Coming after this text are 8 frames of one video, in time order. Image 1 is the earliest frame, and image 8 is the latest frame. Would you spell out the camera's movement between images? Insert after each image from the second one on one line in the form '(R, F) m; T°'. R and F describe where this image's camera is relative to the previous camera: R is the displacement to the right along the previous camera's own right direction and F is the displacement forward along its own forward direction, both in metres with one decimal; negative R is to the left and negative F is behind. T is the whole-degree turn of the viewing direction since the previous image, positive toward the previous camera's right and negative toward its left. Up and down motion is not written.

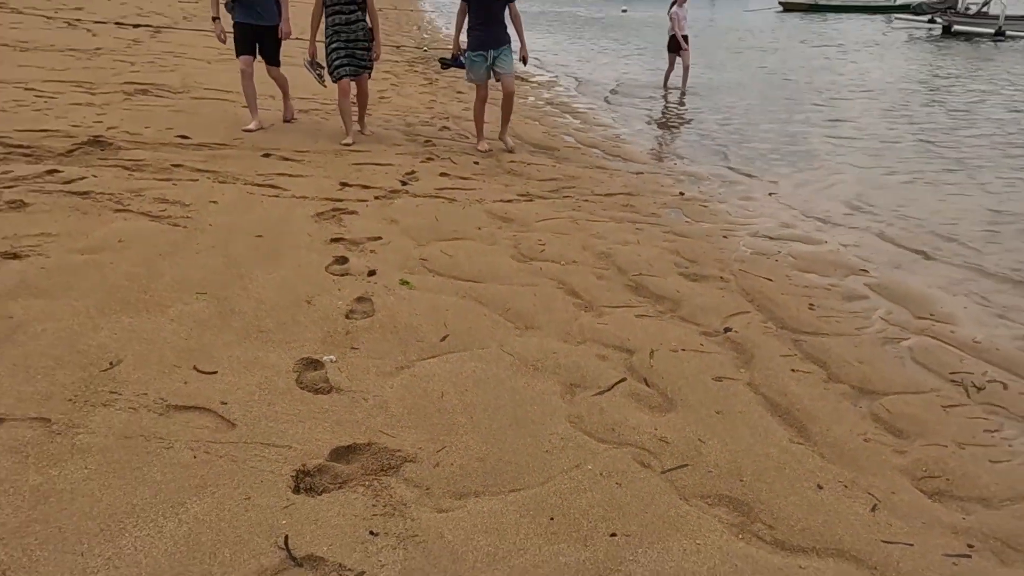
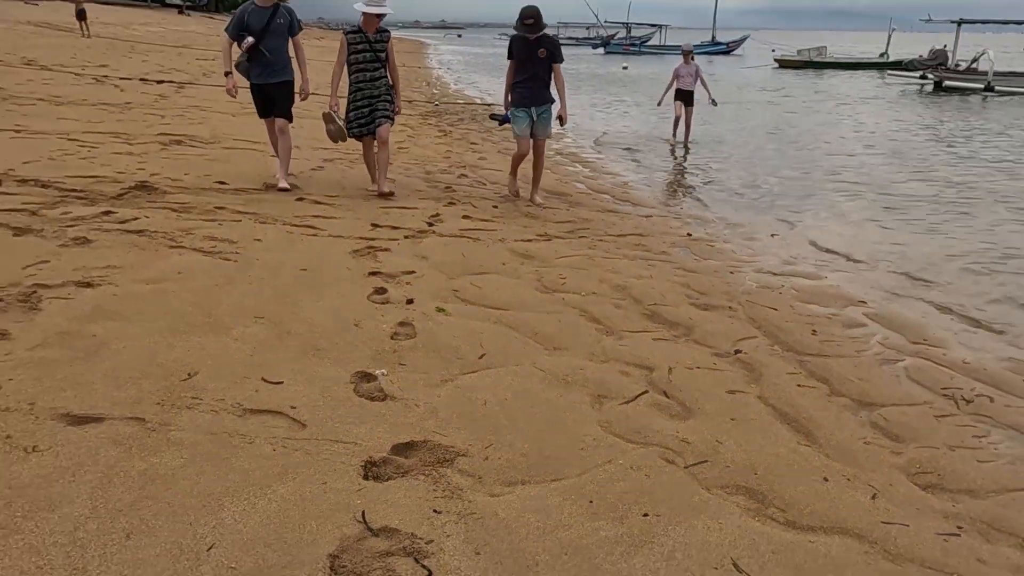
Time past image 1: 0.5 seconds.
(-0.1, -0.3) m; 0°
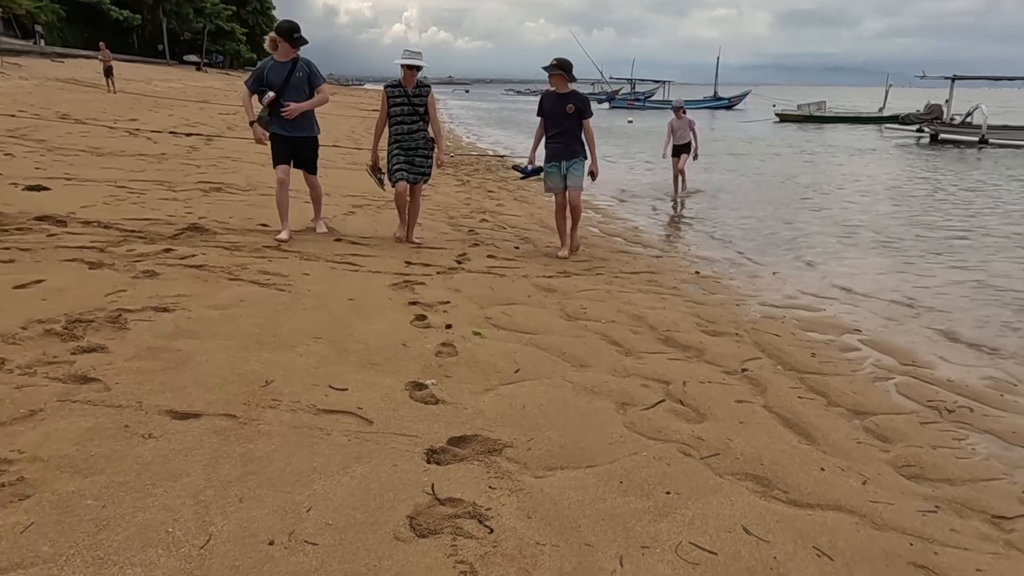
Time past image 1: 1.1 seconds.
(-0.1, -0.4) m; 0°
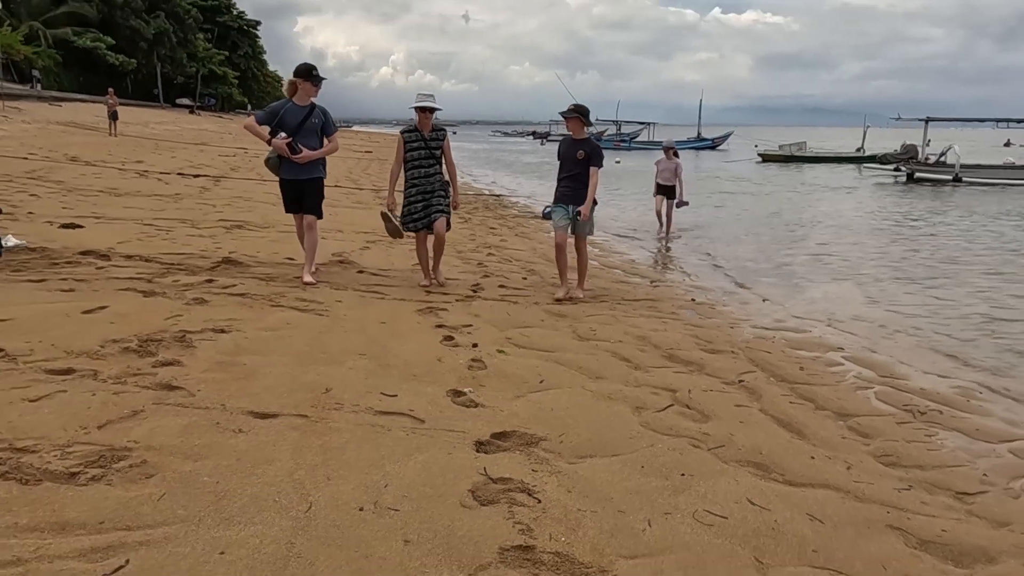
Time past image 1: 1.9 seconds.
(-0.2, -0.5) m; +1°
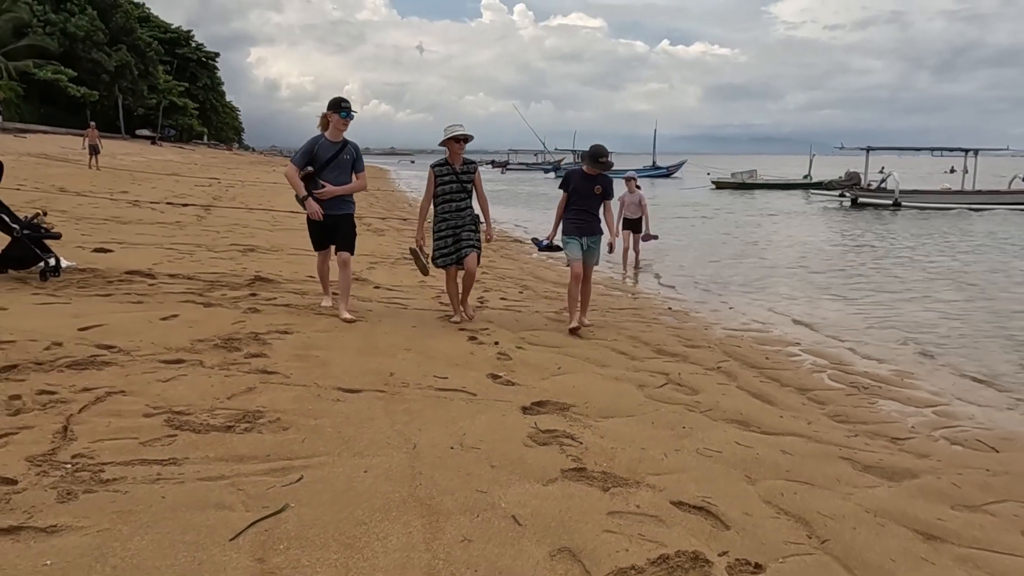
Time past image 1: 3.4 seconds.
(-0.4, -0.9) m; +3°
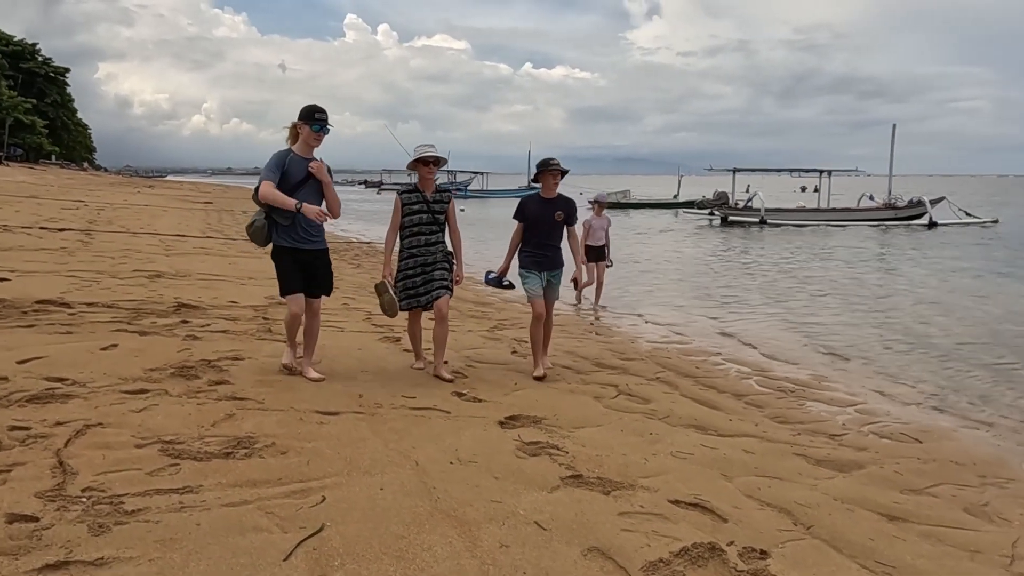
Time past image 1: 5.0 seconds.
(-0.5, -0.2) m; +9°
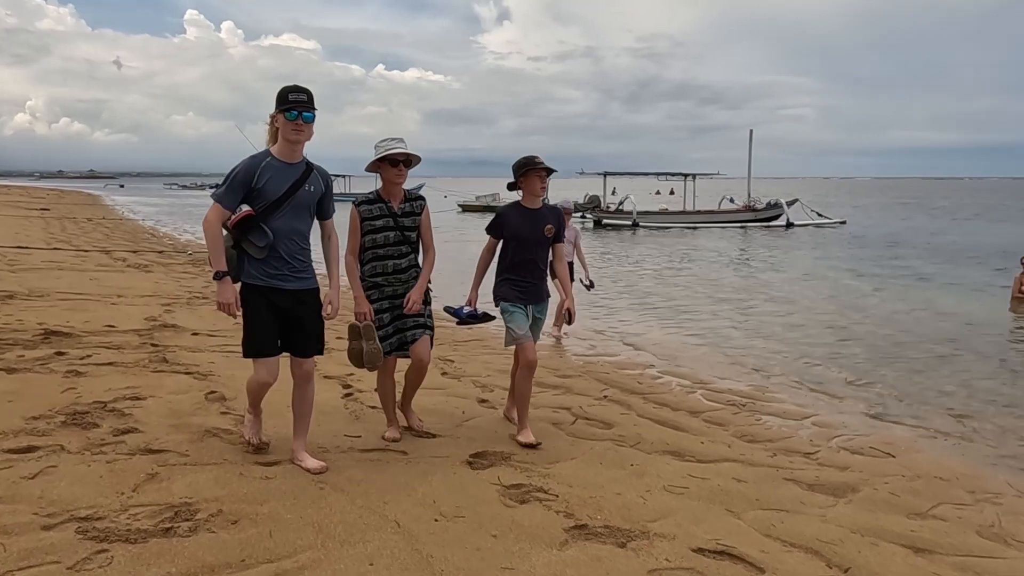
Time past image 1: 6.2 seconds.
(-0.5, +0.5) m; +10°
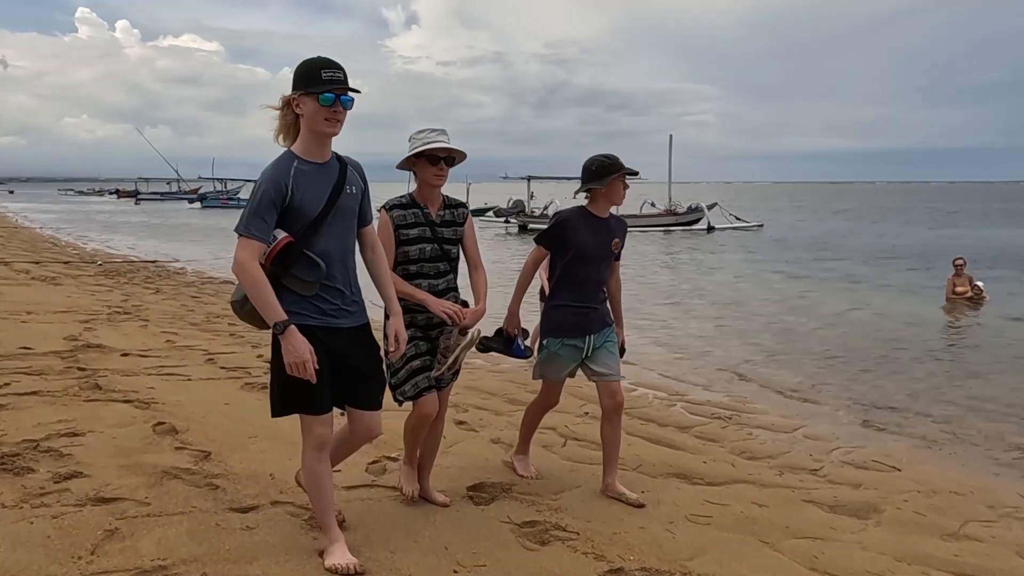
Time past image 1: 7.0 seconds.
(-0.4, +0.4) m; +6°
